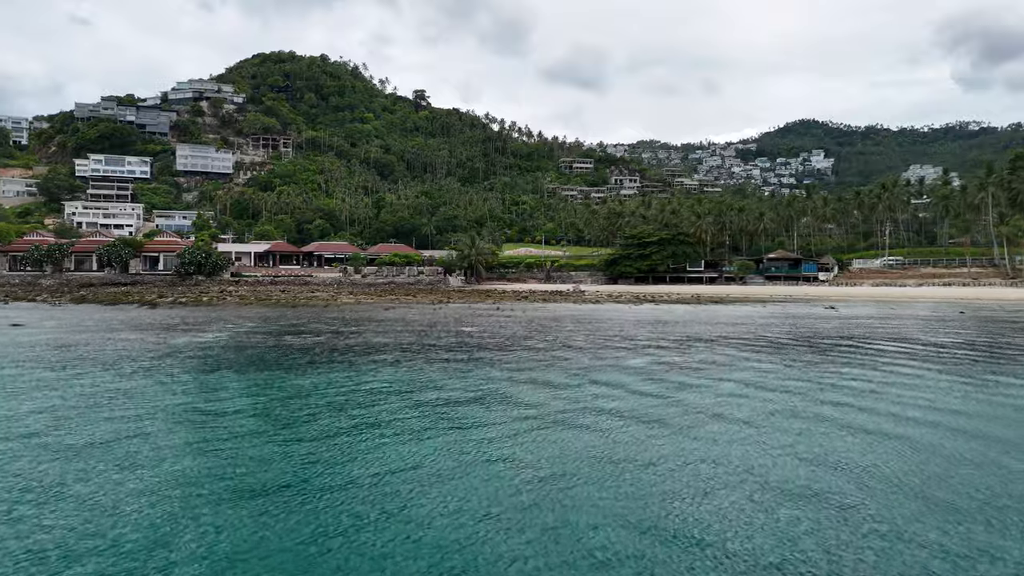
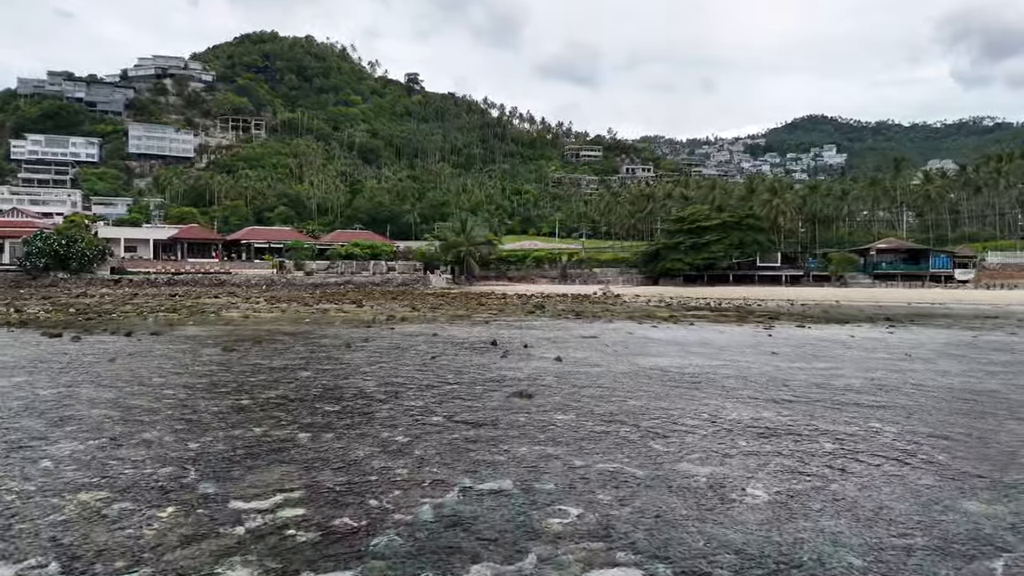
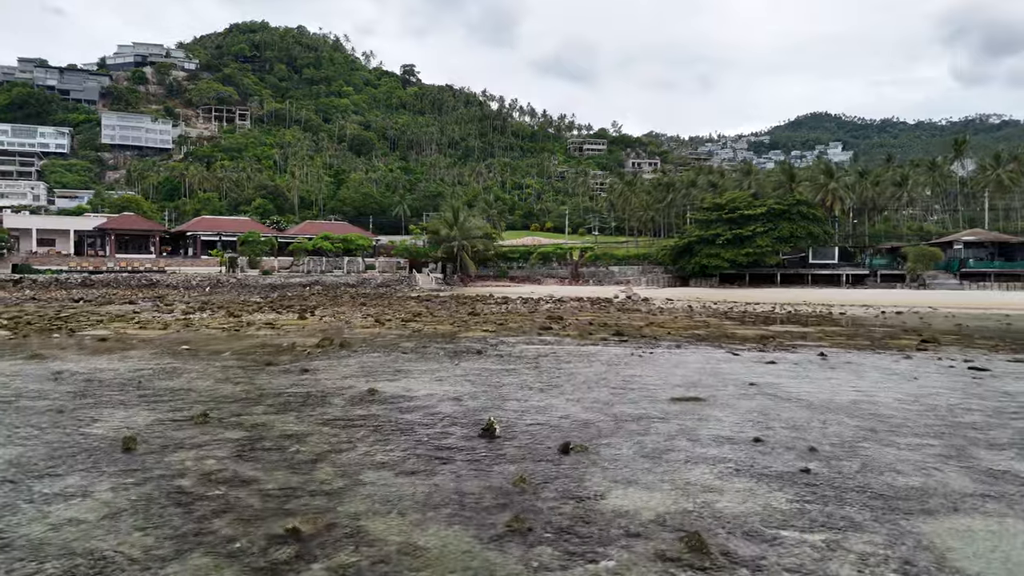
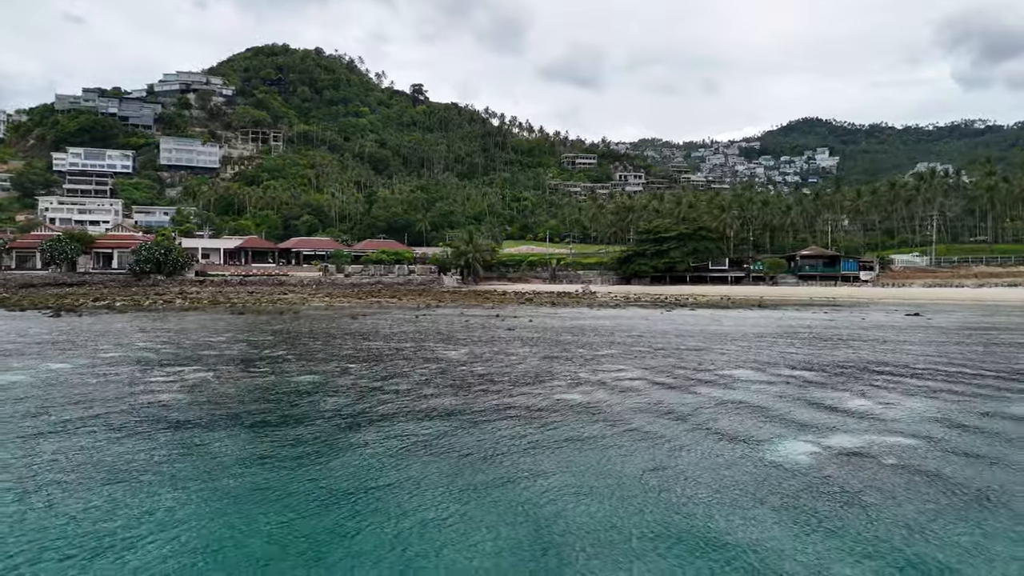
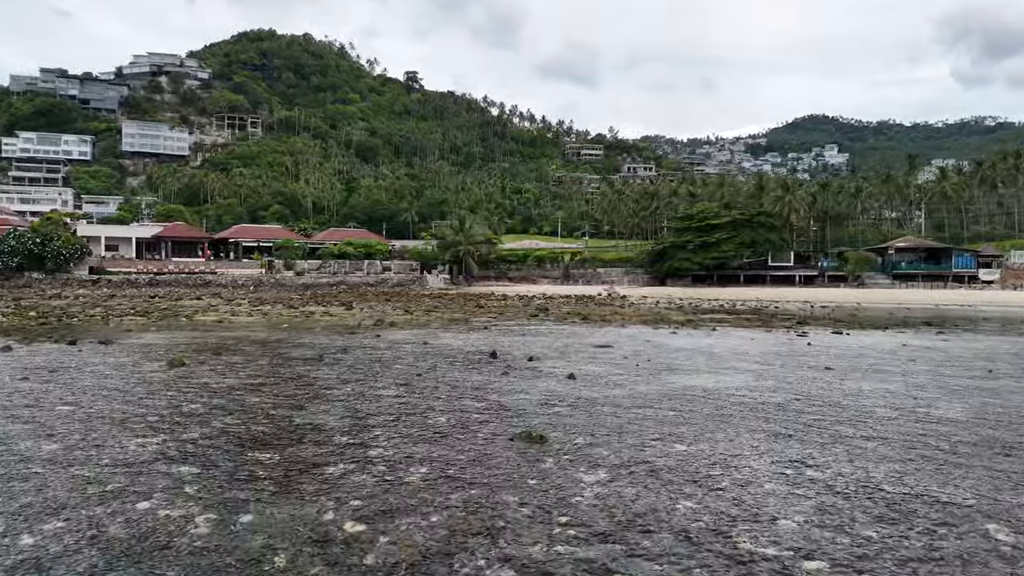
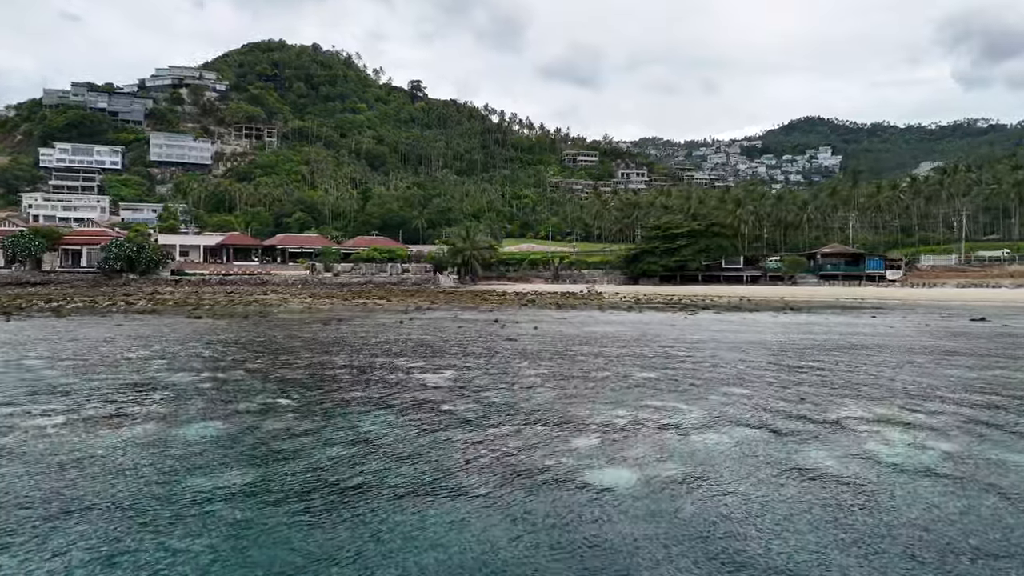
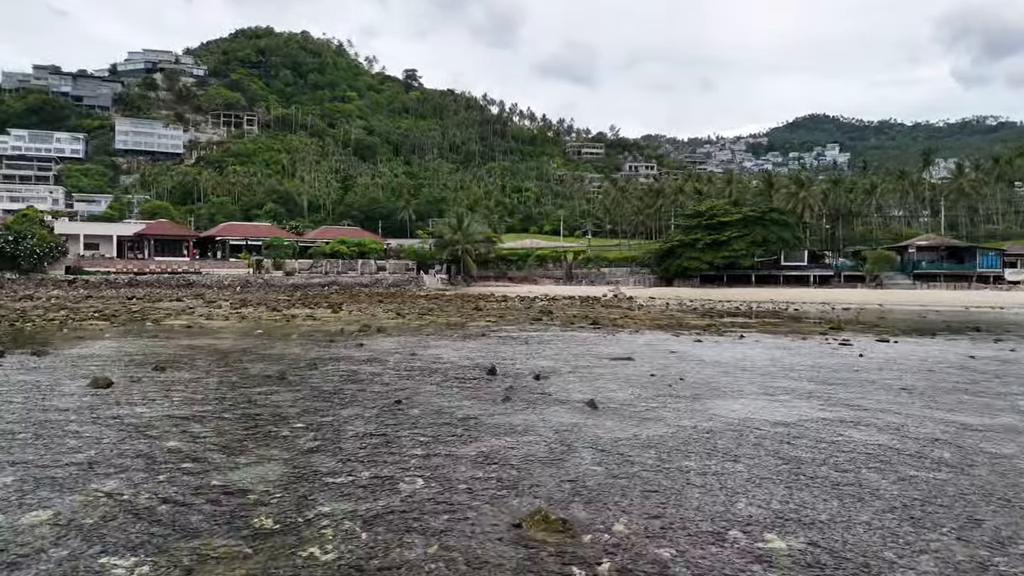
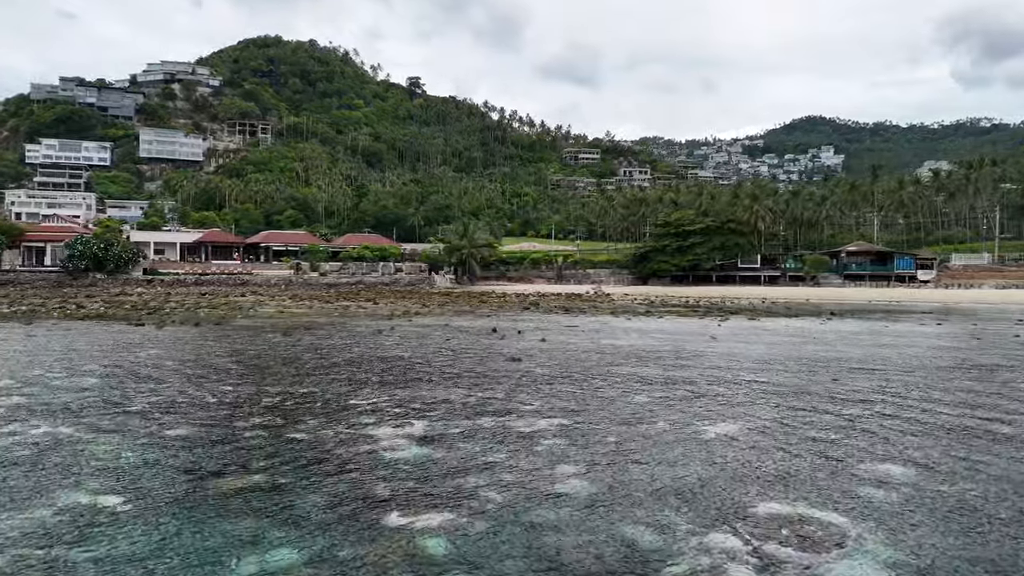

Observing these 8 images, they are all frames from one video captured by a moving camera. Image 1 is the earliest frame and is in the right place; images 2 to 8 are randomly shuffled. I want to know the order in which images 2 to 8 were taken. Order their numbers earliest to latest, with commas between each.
4, 6, 8, 2, 5, 7, 3
